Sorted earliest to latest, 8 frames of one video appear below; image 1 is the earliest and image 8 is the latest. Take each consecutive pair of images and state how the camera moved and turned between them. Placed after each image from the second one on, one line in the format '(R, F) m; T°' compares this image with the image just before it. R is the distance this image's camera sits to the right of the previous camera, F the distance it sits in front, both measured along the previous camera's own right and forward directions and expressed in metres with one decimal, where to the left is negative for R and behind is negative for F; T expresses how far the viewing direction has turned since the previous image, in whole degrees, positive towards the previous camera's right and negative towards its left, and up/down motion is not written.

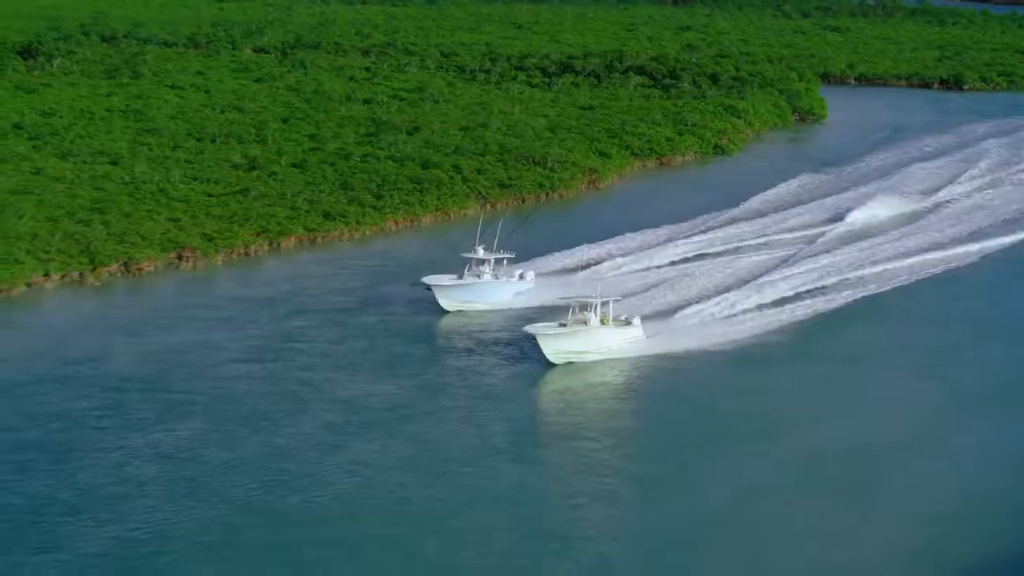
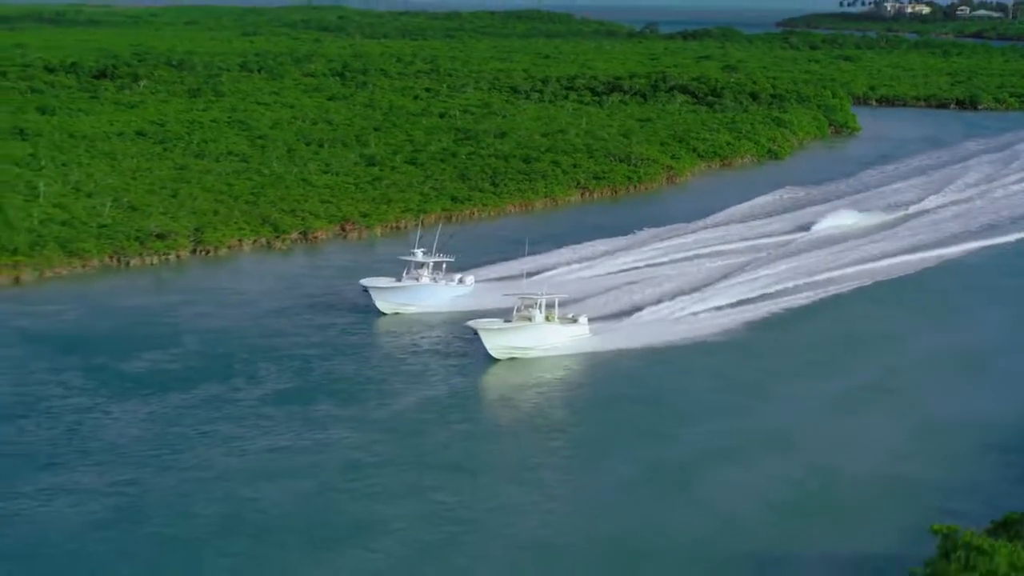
(-1.7, -4.0) m; 0°
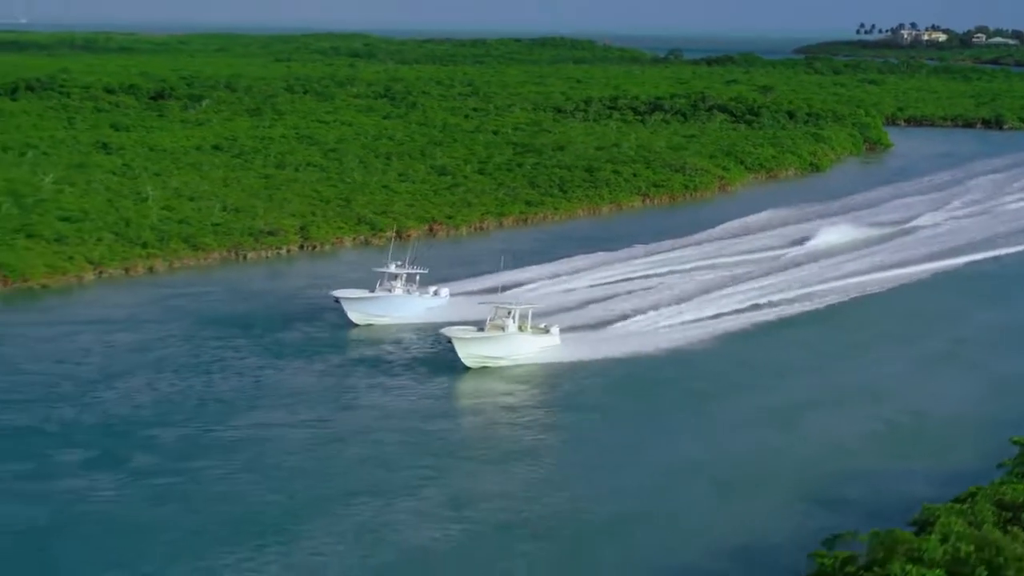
(-0.9, -2.5) m; 0°
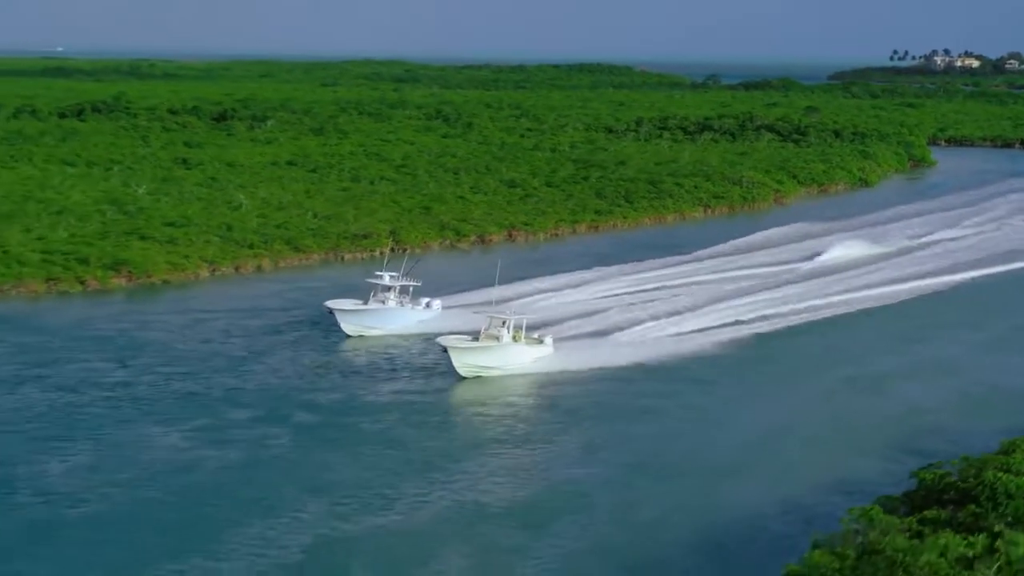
(-0.7, -2.1) m; -1°
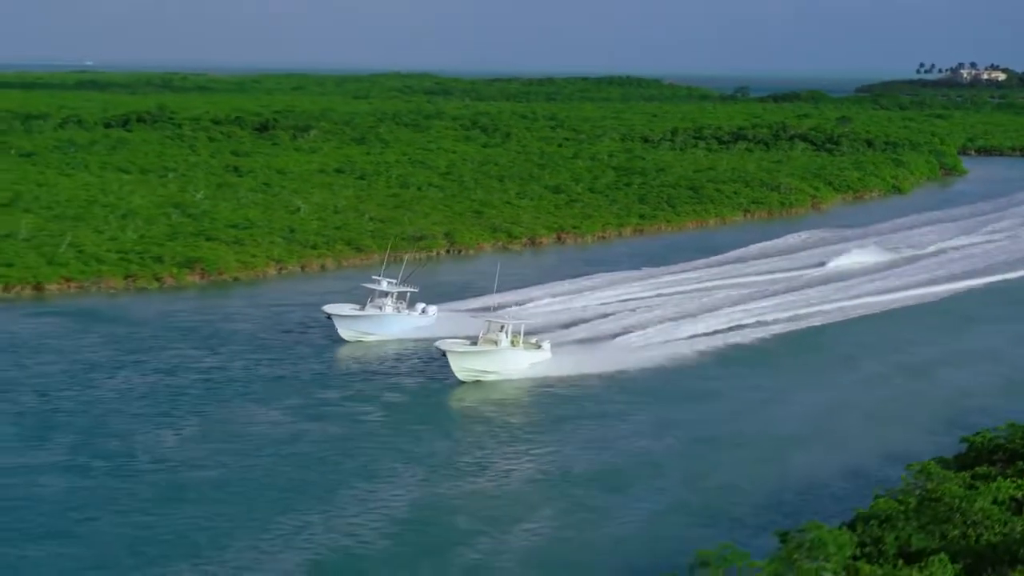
(-0.4, -1.3) m; -1°
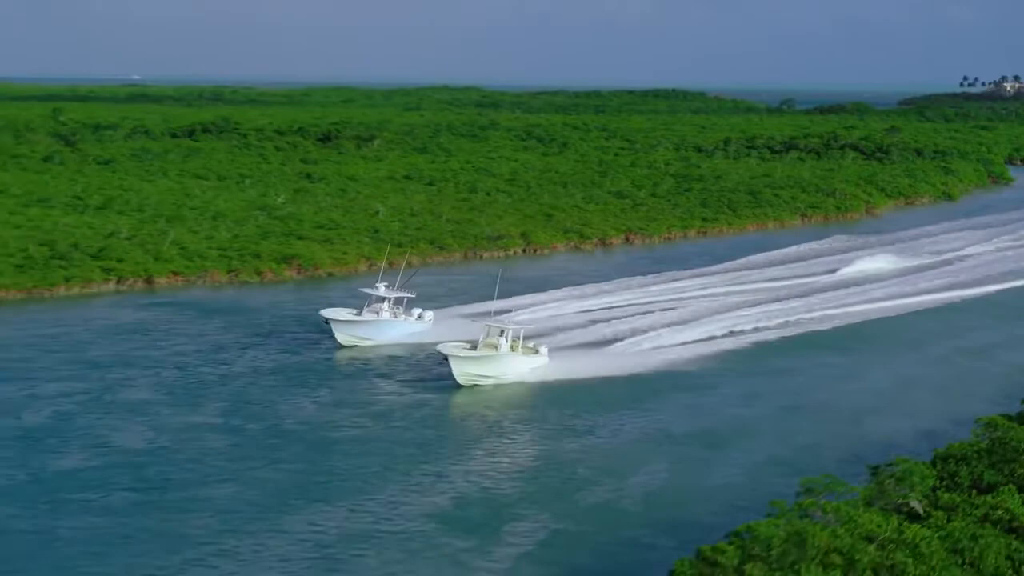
(-0.5, -1.9) m; -1°
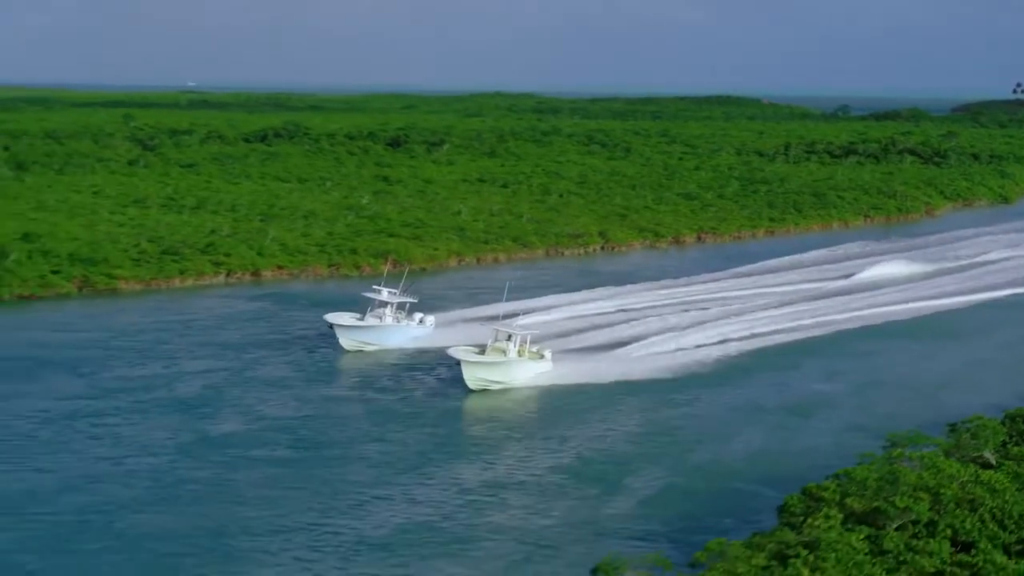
(-0.5, -1.9) m; -1°
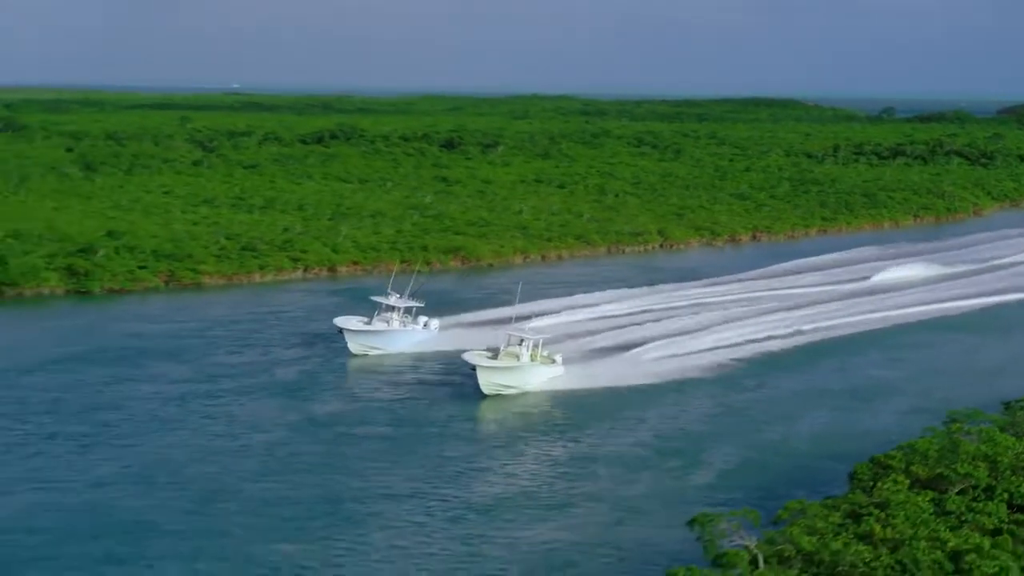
(-0.3, -1.3) m; -1°
